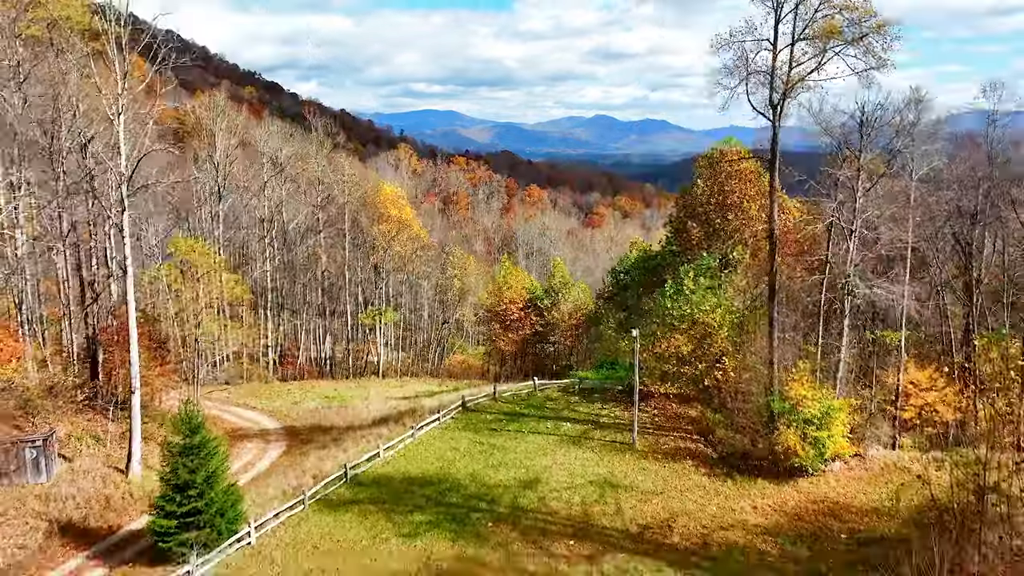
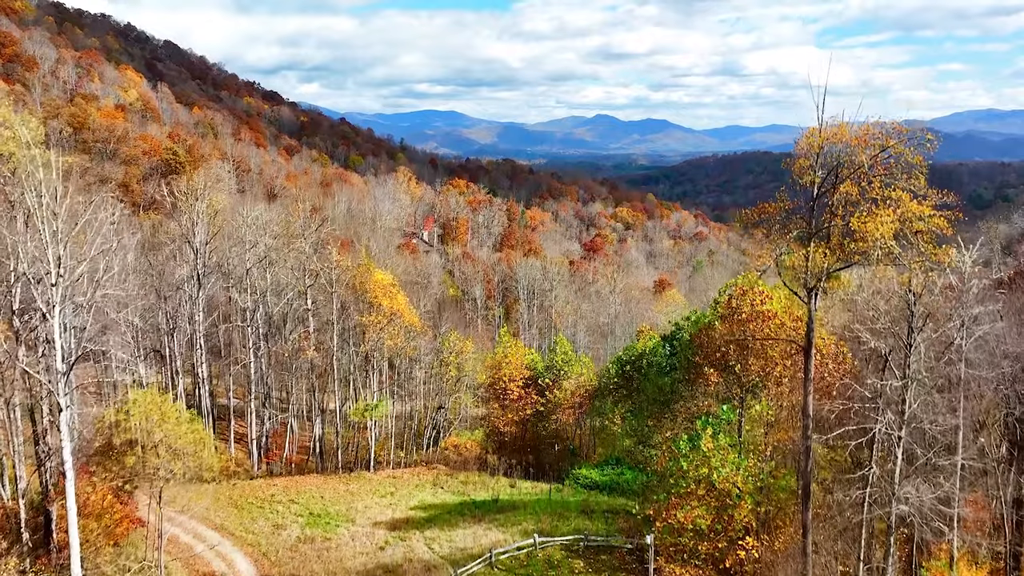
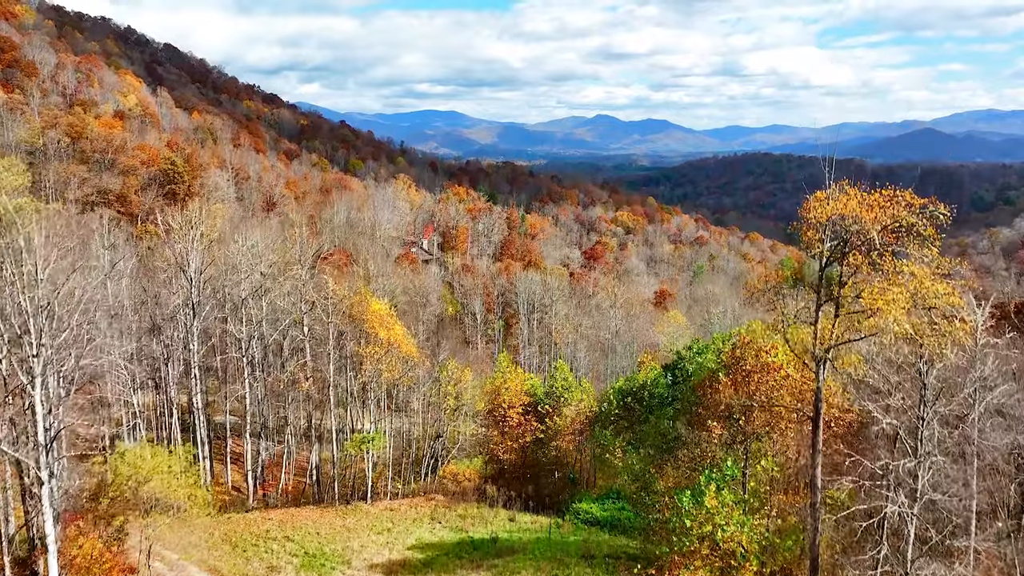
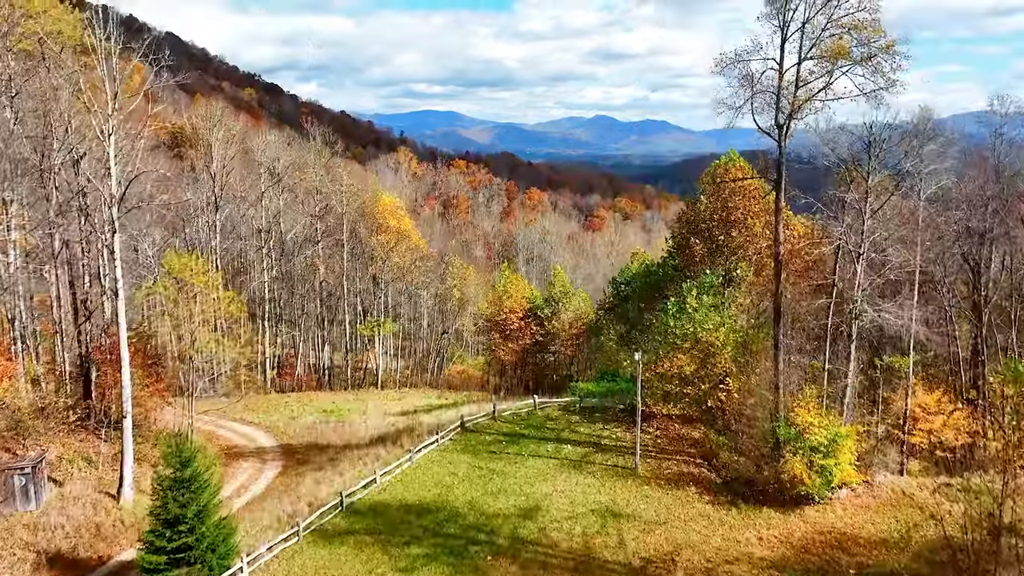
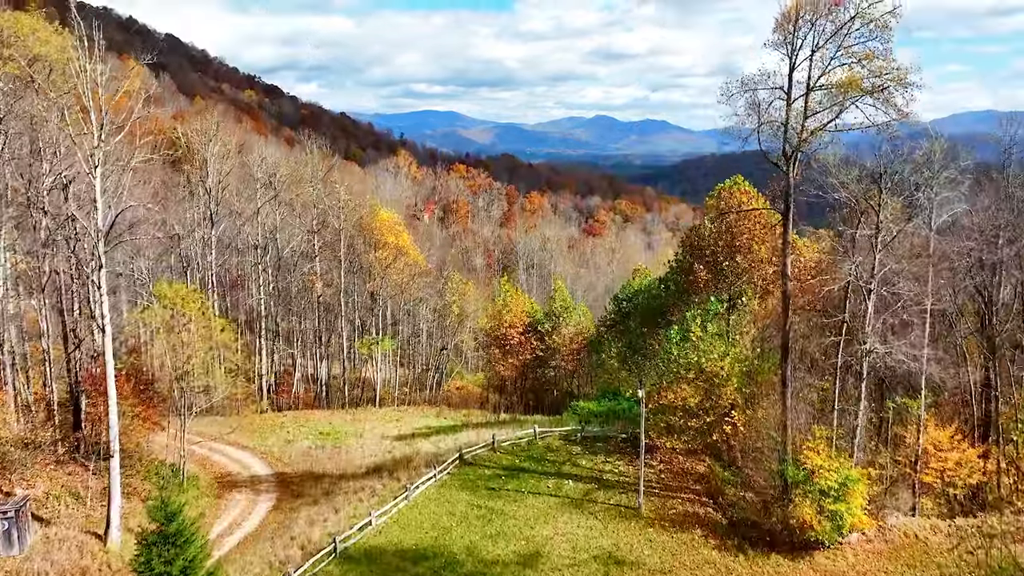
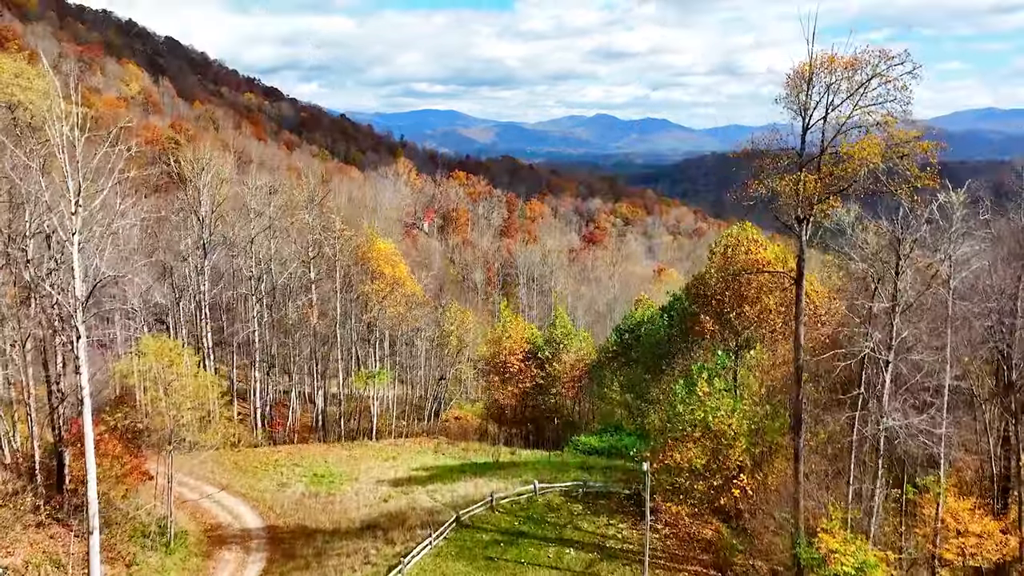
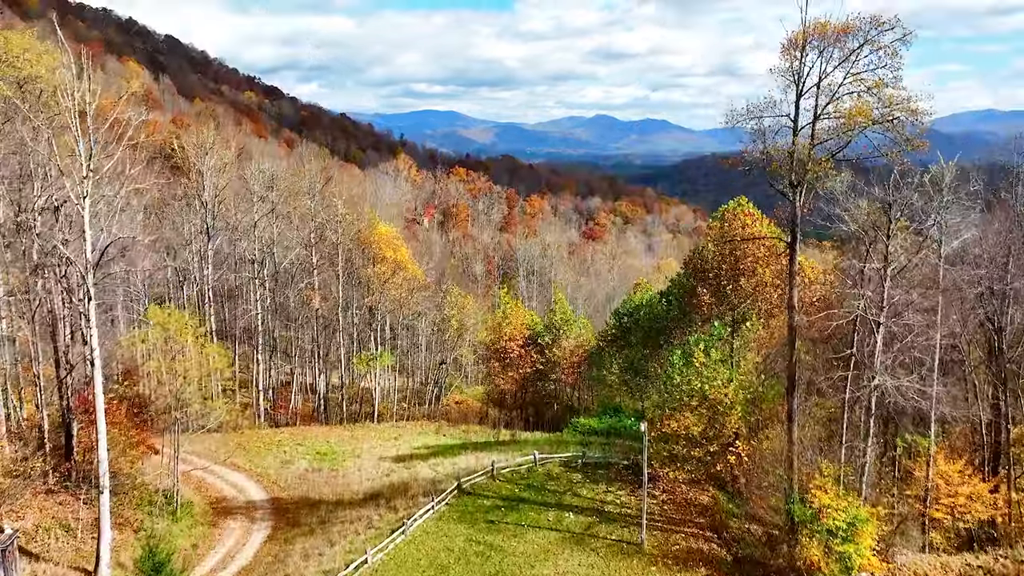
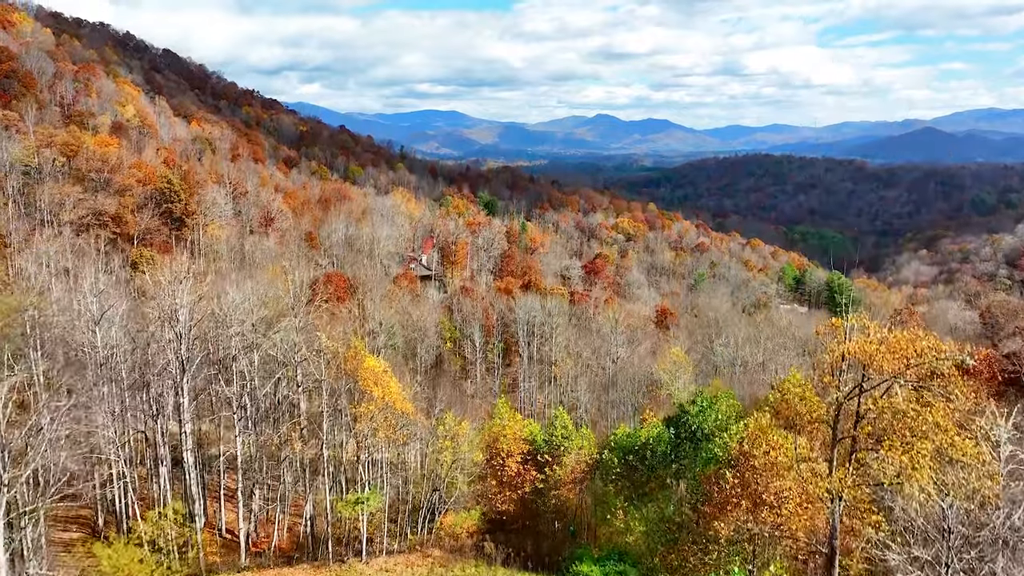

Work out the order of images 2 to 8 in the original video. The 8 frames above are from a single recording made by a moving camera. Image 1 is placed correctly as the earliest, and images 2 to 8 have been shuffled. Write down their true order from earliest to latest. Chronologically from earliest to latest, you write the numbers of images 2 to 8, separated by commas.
4, 5, 7, 6, 2, 3, 8
